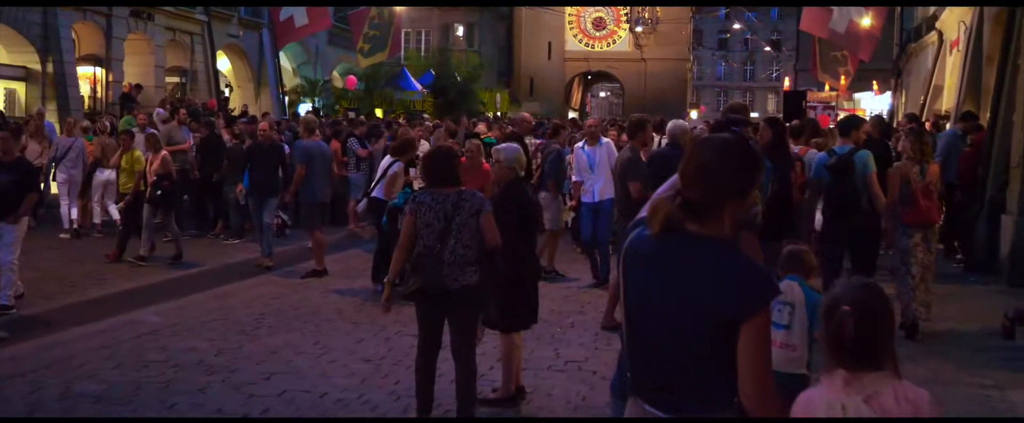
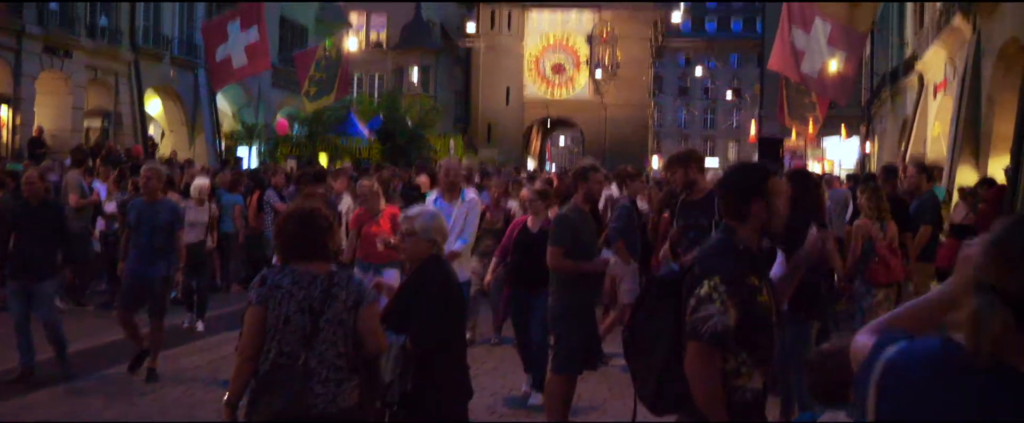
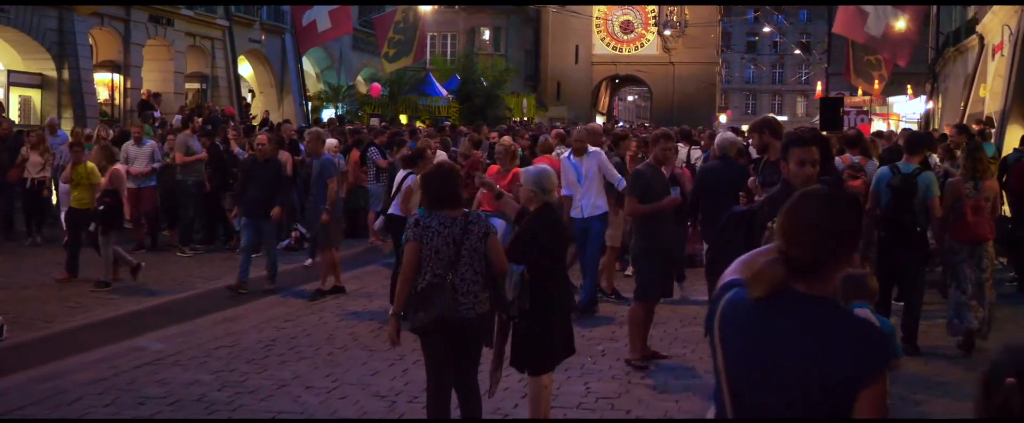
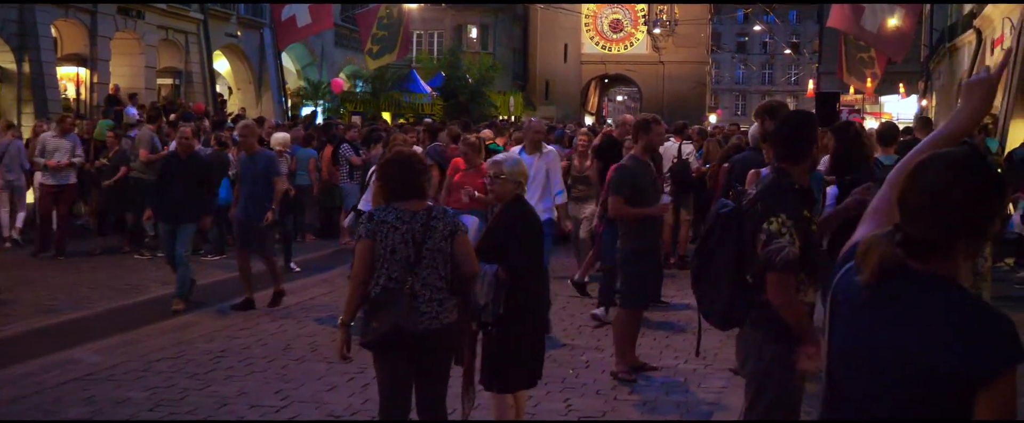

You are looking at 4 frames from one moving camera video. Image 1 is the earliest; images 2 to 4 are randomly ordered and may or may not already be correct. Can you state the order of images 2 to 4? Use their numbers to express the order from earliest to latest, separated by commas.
3, 4, 2
